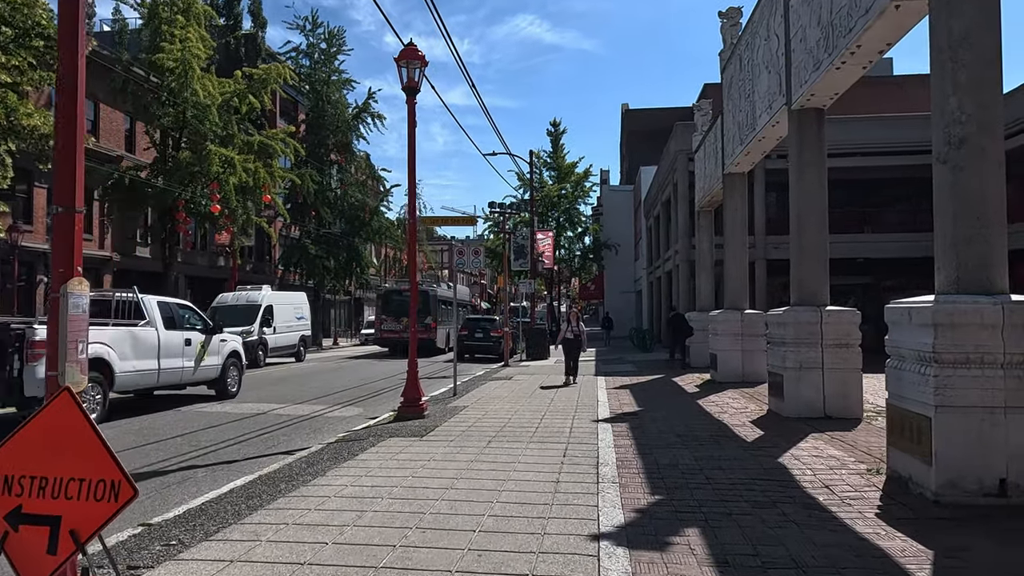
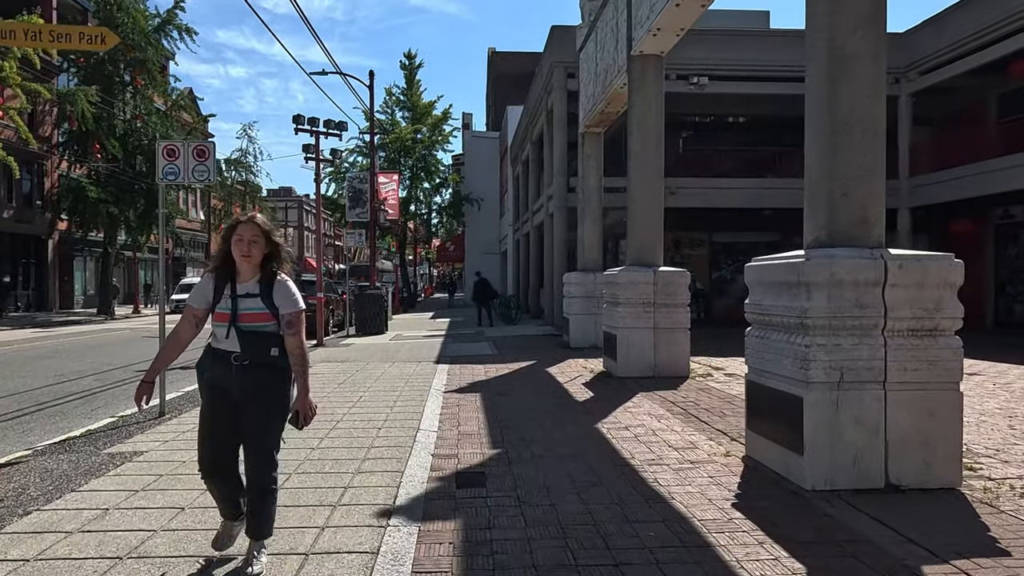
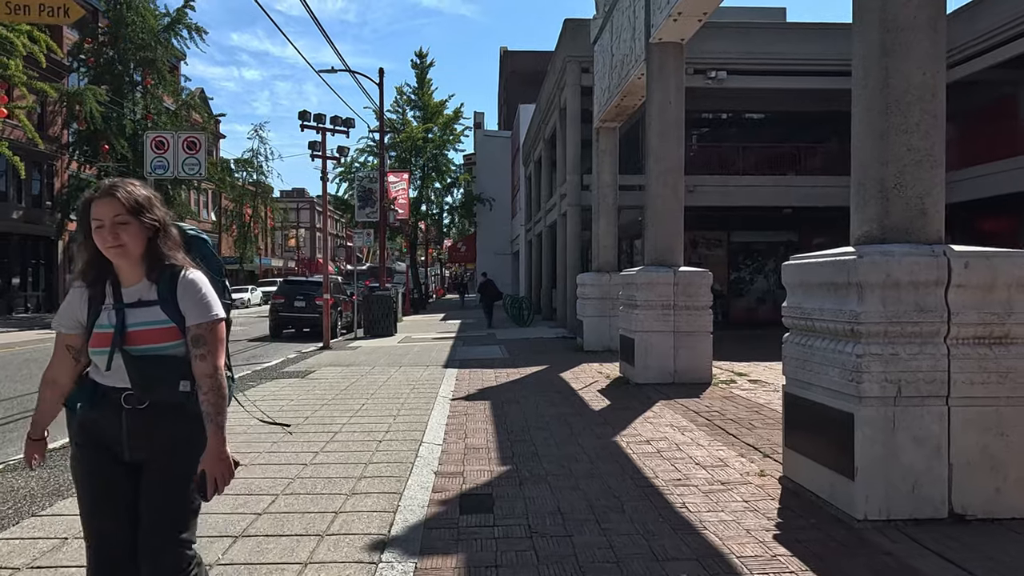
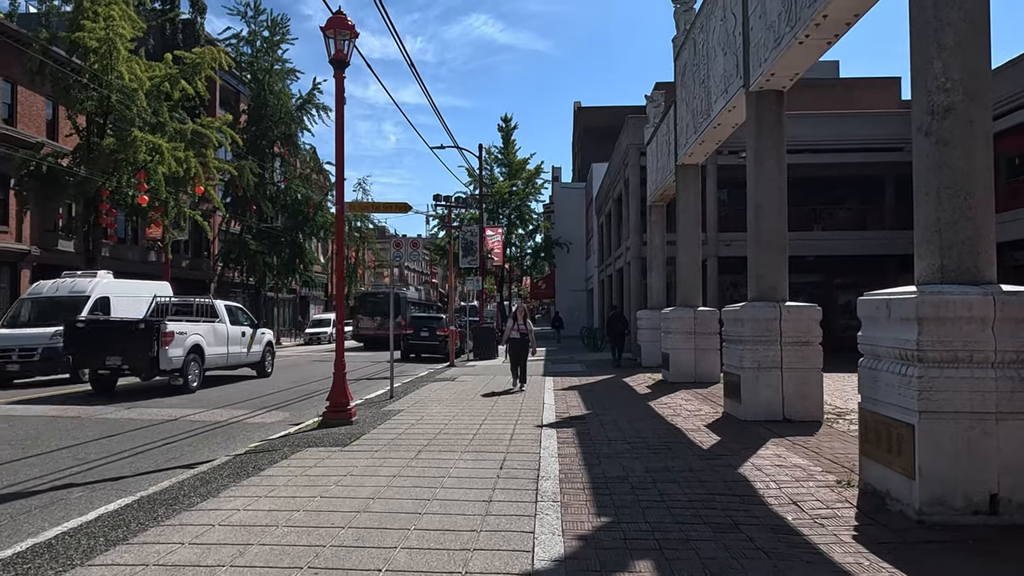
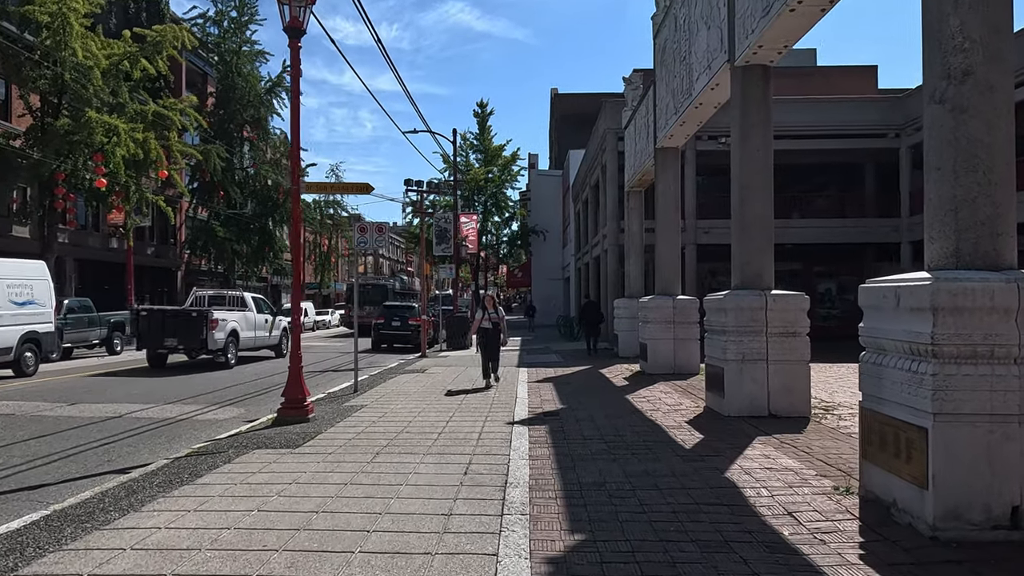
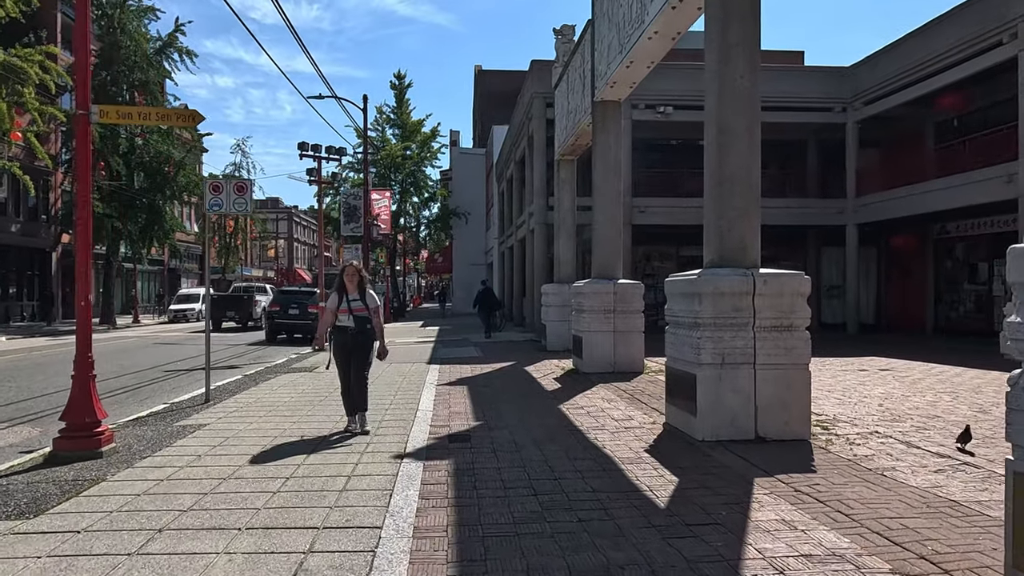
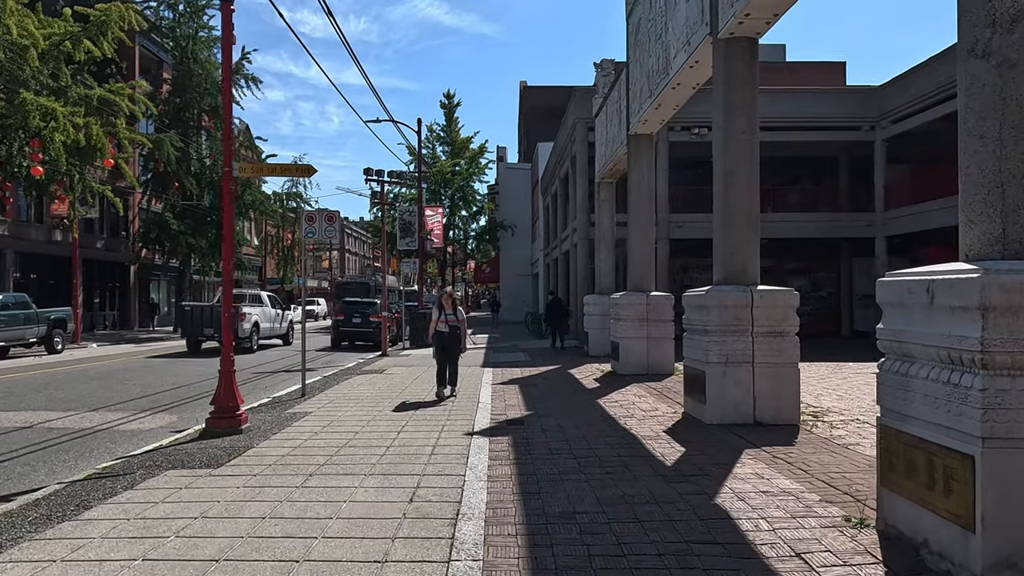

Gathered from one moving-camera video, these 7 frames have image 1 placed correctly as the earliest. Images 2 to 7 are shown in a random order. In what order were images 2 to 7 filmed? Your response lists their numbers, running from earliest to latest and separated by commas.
4, 5, 7, 6, 2, 3
